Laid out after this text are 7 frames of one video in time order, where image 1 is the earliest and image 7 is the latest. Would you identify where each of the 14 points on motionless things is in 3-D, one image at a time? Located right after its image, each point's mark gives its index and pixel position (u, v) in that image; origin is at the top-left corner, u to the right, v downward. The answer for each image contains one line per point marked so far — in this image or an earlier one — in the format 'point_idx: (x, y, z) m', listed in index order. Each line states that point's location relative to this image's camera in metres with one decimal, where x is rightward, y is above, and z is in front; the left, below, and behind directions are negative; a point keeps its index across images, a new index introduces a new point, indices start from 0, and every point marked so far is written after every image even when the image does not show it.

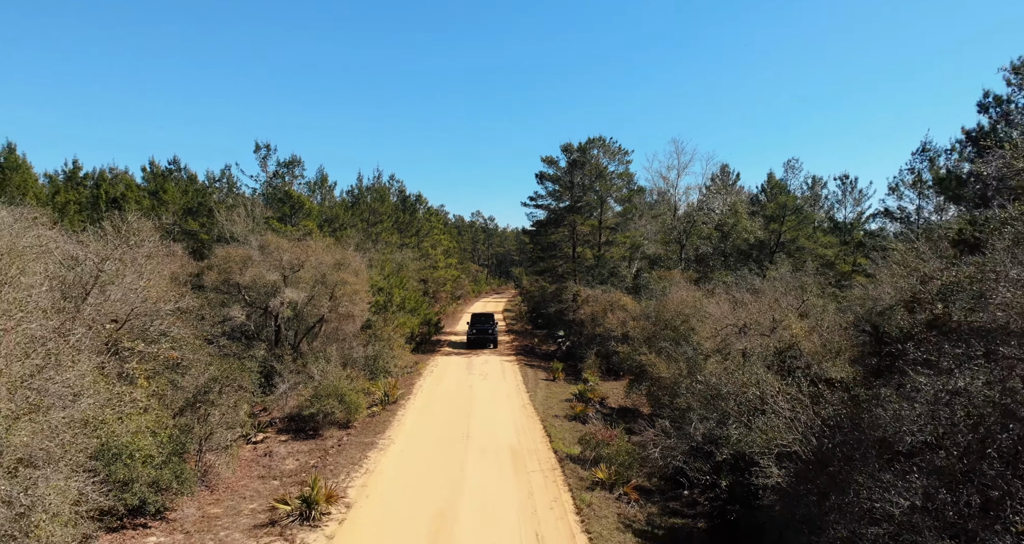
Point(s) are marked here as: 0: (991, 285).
0: (+4.9, -0.1, +7.5) m
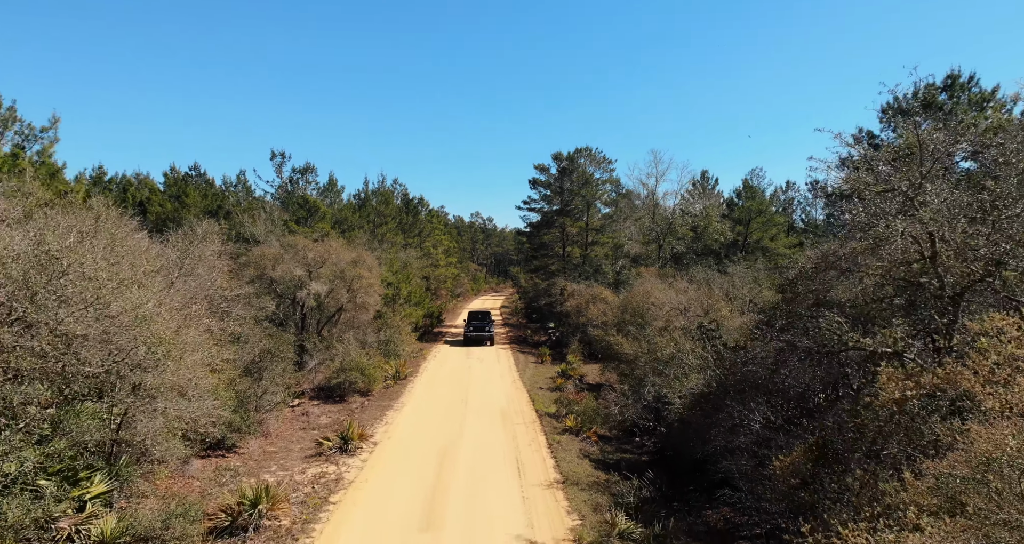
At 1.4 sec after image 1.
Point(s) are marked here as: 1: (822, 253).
0: (+4.6, +0.1, +11.1) m
1: (+4.8, +0.3, +11.0) m
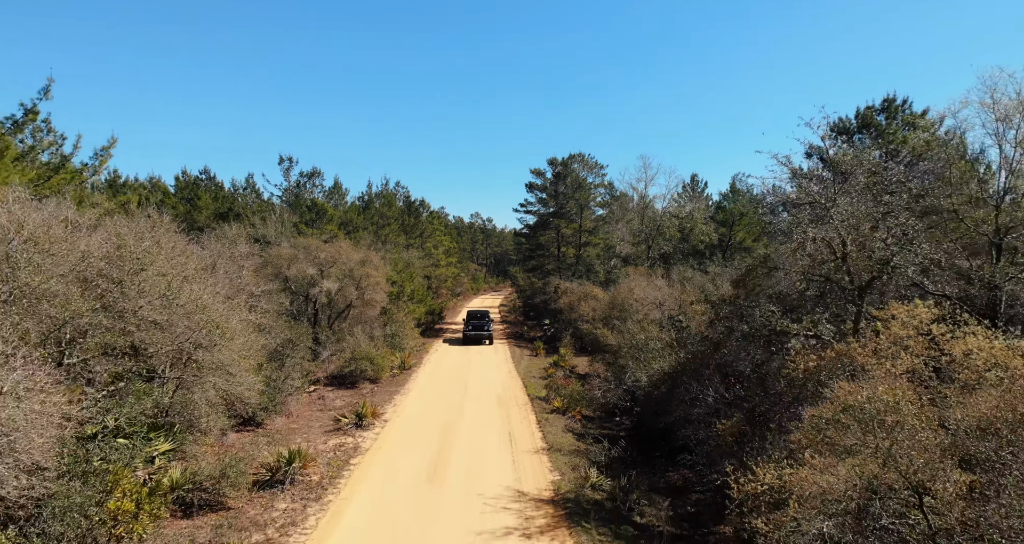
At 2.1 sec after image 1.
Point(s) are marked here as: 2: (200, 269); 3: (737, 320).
0: (+4.5, +0.1, +13.2) m
1: (+4.6, +0.3, +13.1) m
2: (-6.0, +0.2, +14.0) m
3: (+4.0, -0.8, +12.7) m
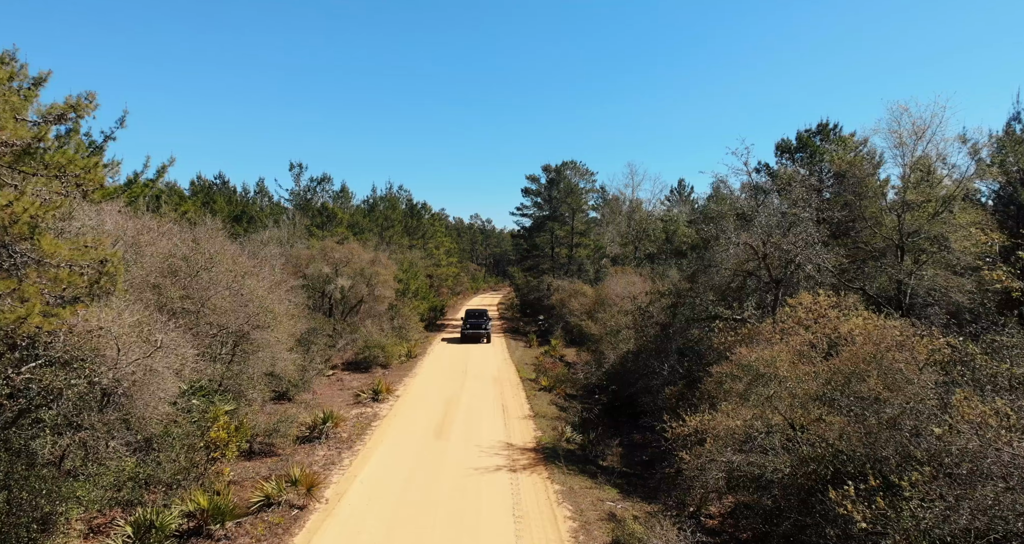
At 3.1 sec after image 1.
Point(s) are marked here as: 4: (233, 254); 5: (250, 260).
0: (+4.3, +0.2, +16.3) m
1: (+4.4, +0.4, +16.2) m
2: (-6.2, +0.2, +17.1) m
3: (+3.8, -0.8, +15.7) m
4: (-6.2, +0.4, +16.0) m
5: (-6.7, +0.3, +18.4) m
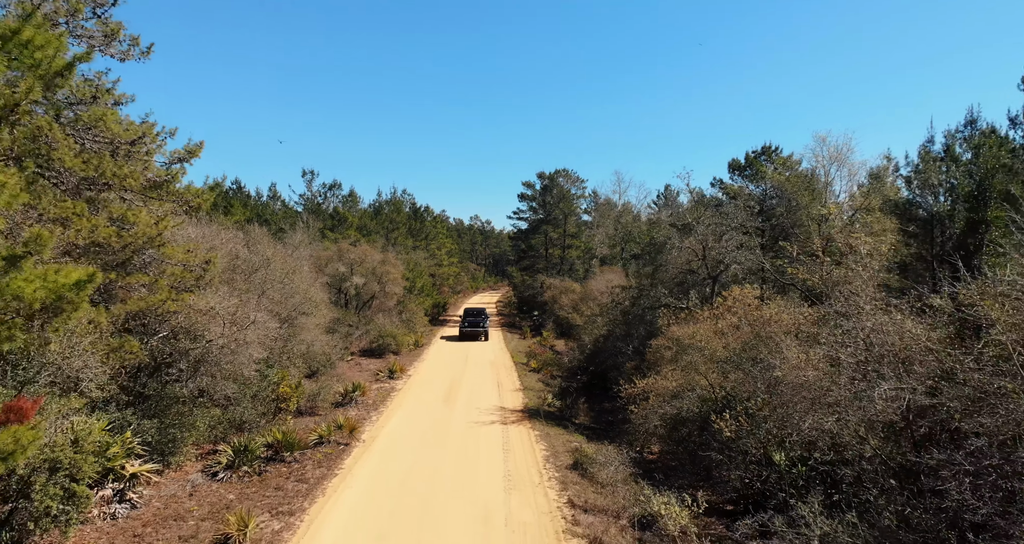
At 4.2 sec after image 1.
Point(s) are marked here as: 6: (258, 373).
0: (+4.1, +0.2, +20.1) m
1: (+4.2, +0.5, +20.0) m
2: (-6.4, +0.3, +20.8) m
3: (+3.6, -0.7, +19.5) m
4: (-6.4, +0.5, +19.8) m
5: (-6.9, +0.4, +22.2) m
6: (-5.2, -2.2, +15.1) m
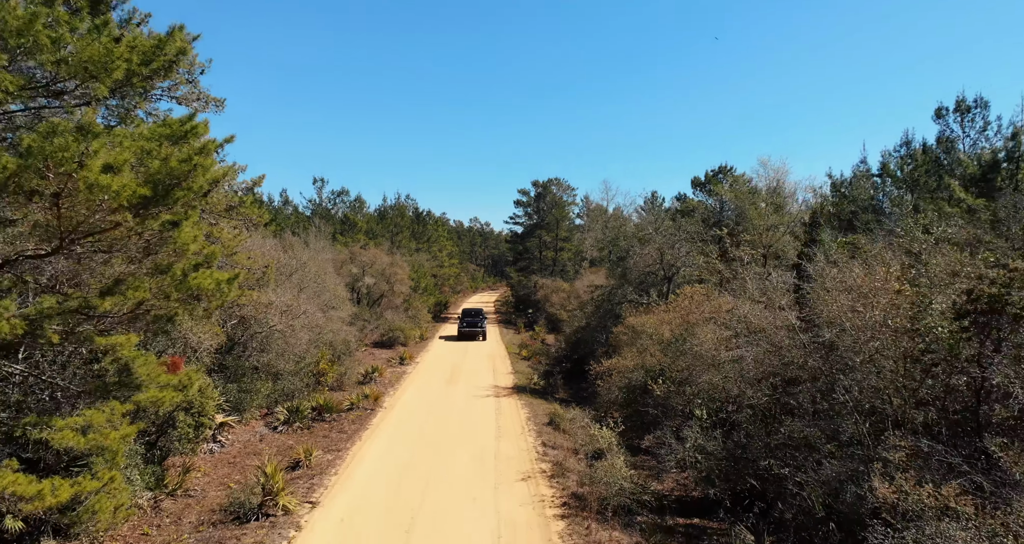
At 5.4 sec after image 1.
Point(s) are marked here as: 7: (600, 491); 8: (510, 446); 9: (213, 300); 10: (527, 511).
0: (+3.8, +0.2, +24.1) m
1: (+4.0, +0.4, +24.0) m
2: (-6.7, +0.2, +24.8) m
3: (+3.4, -0.8, +23.5) m
4: (-6.7, +0.4, +23.8) m
5: (-7.2, +0.3, +26.2) m
6: (-5.5, -2.2, +19.0) m
7: (+1.4, -3.5, +11.5) m
8: (0.0, -3.8, +15.6) m
9: (-4.5, -0.4, +10.7) m
10: (+0.2, -3.7, +11.2) m
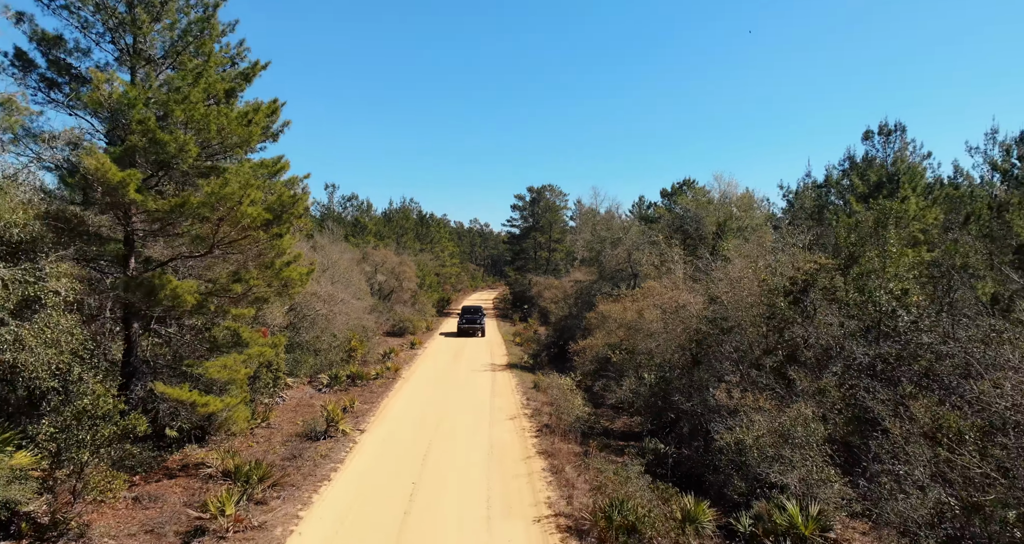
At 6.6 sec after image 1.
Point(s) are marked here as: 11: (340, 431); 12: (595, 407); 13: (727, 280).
0: (+3.6, +0.3, +28.8) m
1: (+3.8, +0.5, +28.7) m
2: (-6.9, +0.3, +29.6) m
3: (+3.1, -0.7, +28.2) m
4: (-6.9, +0.5, +28.6) m
5: (-7.4, +0.4, +31.0) m
6: (-5.7, -2.1, +23.8) m
7: (+1.2, -3.4, +16.2) m
8: (-0.3, -3.6, +20.3) m
9: (-4.7, -0.3, +15.5) m
10: (0.0, -3.6, +15.9) m
11: (-3.8, -3.5, +15.9) m
12: (+2.0, -3.4, +17.9) m
13: (+4.5, -0.2, +15.1) m
